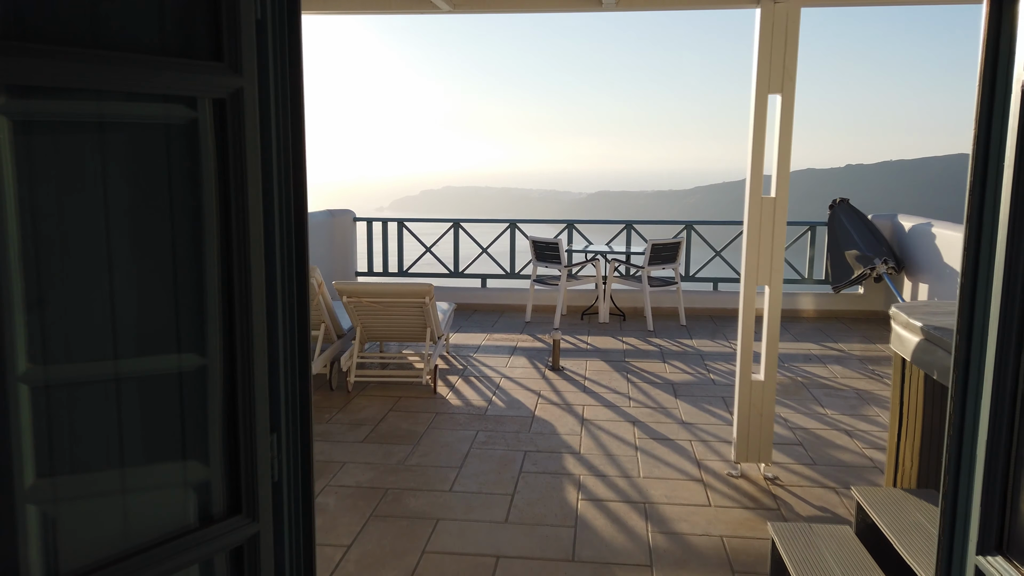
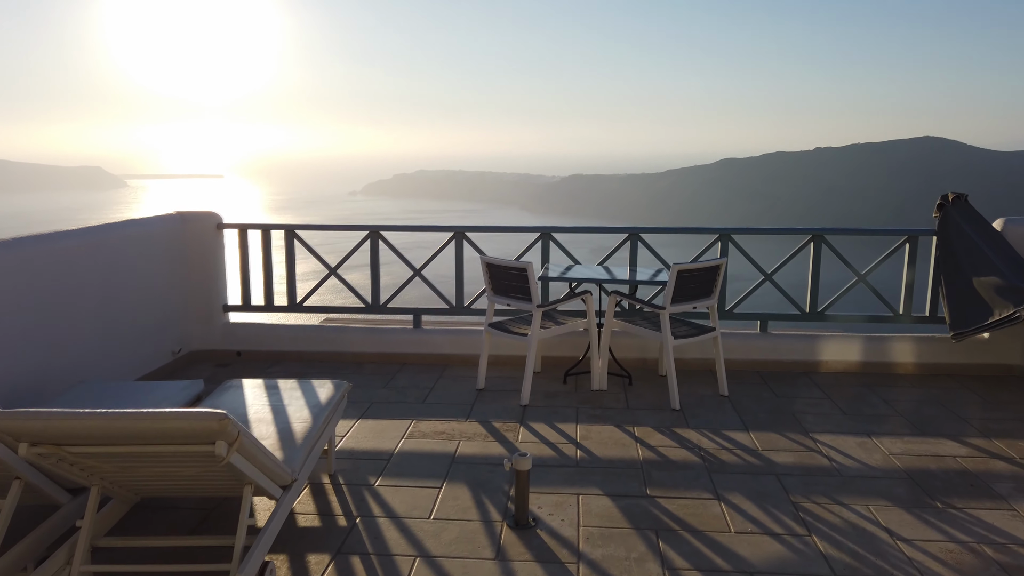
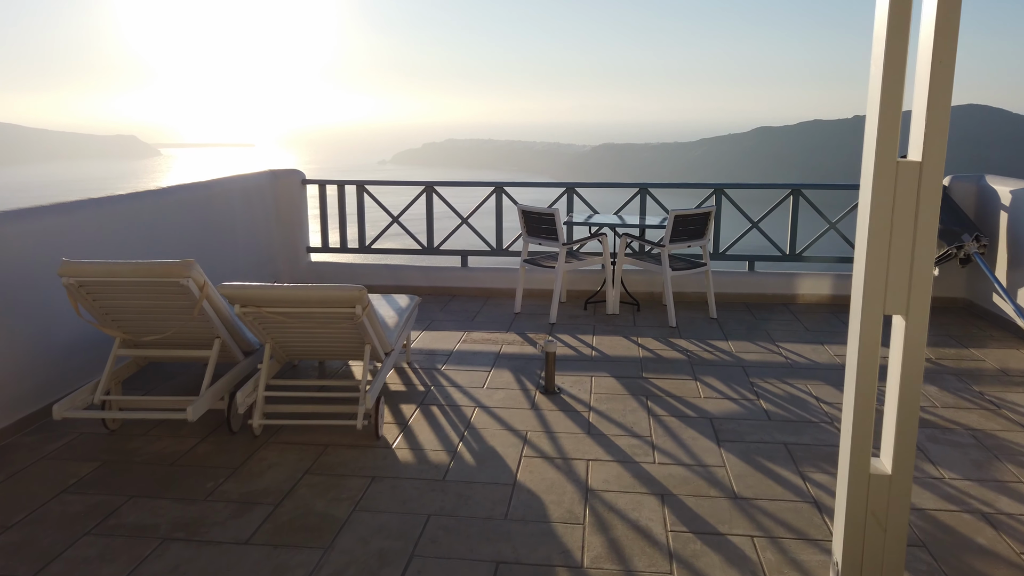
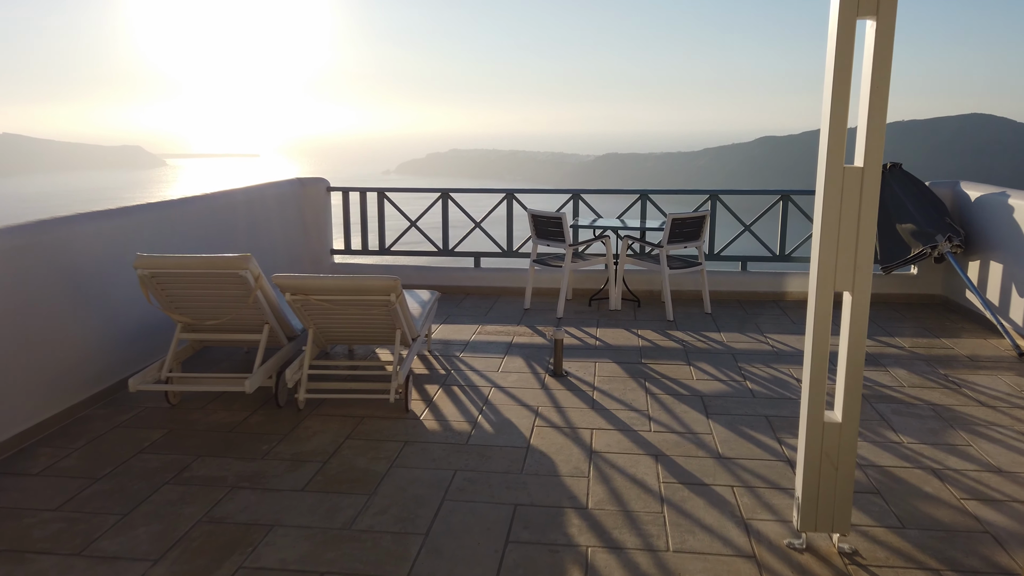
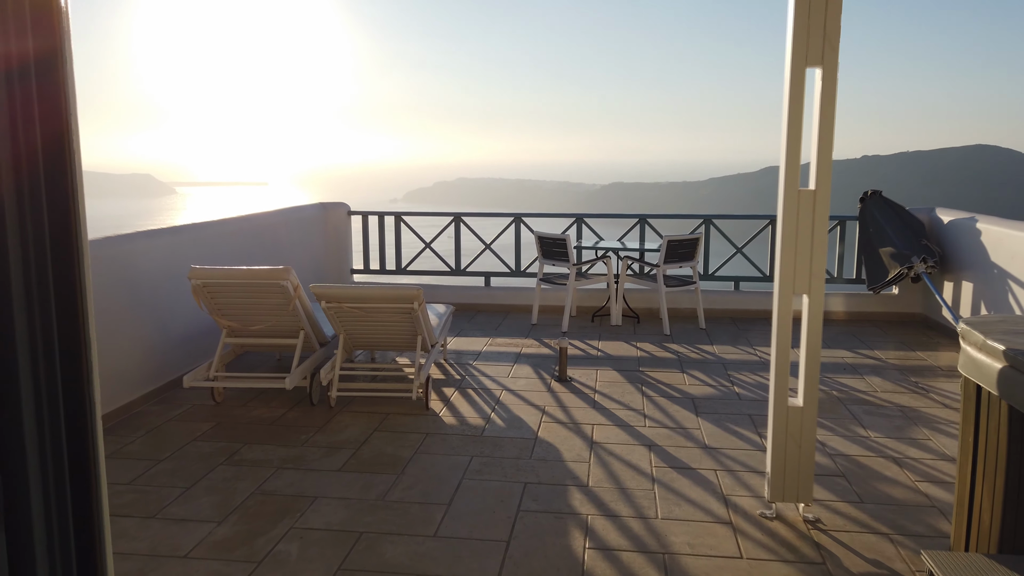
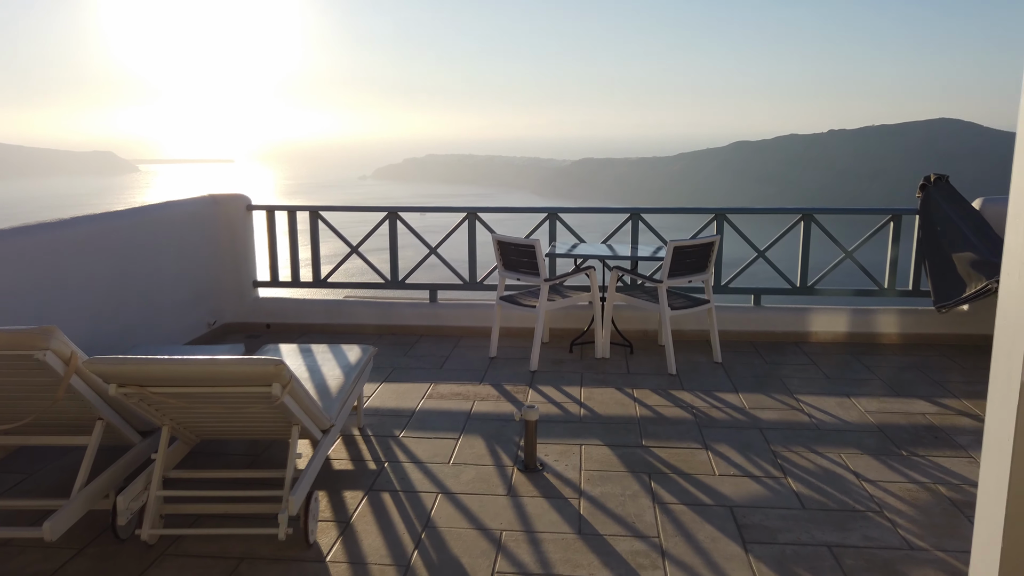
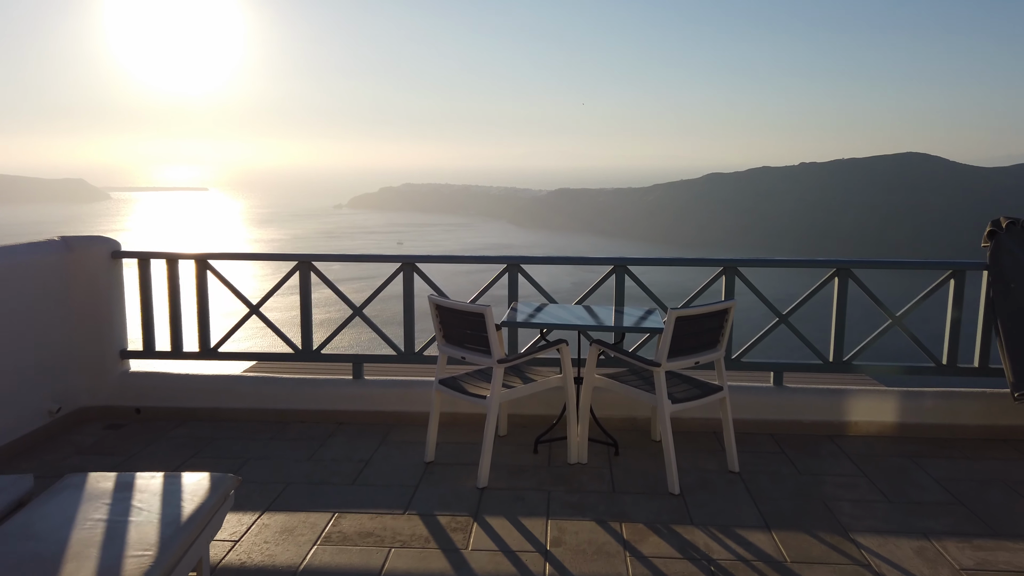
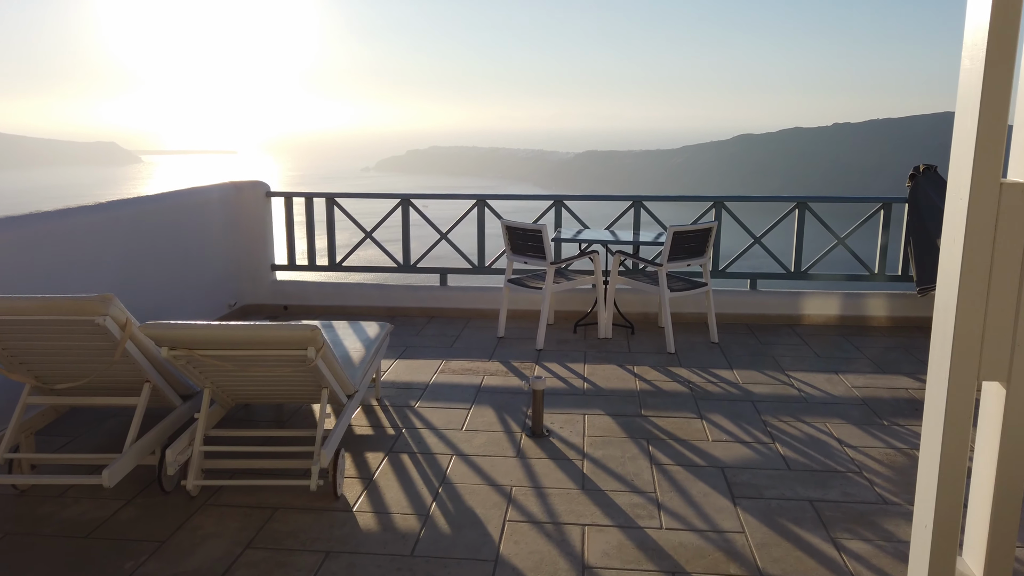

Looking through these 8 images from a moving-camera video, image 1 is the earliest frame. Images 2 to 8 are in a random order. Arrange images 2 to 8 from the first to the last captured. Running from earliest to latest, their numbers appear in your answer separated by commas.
5, 4, 3, 8, 6, 2, 7
